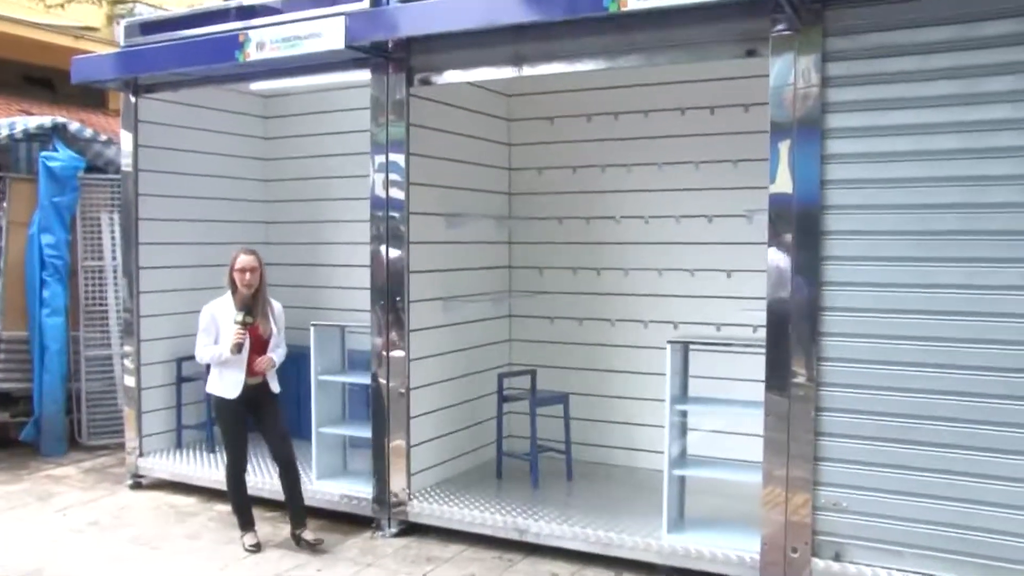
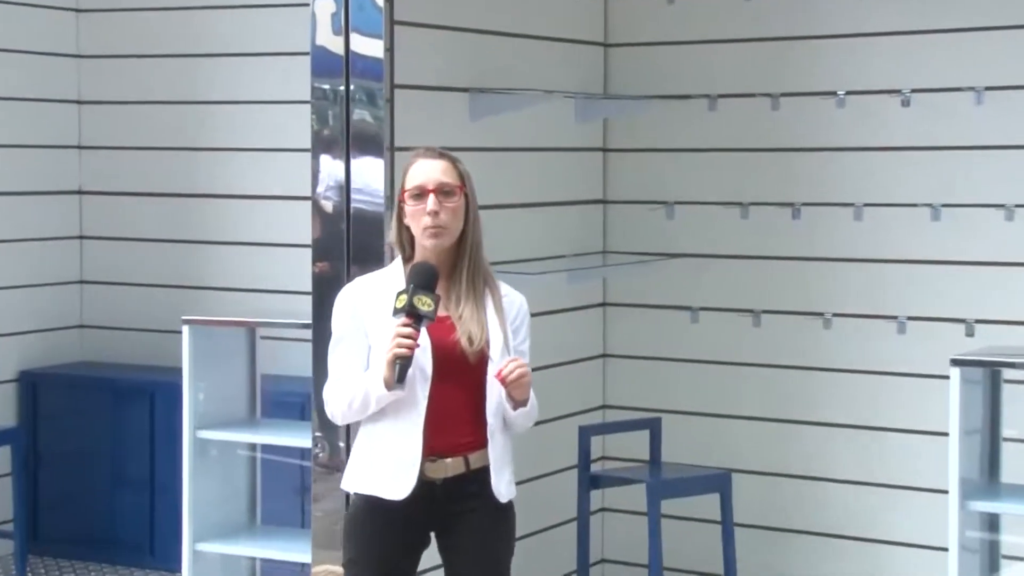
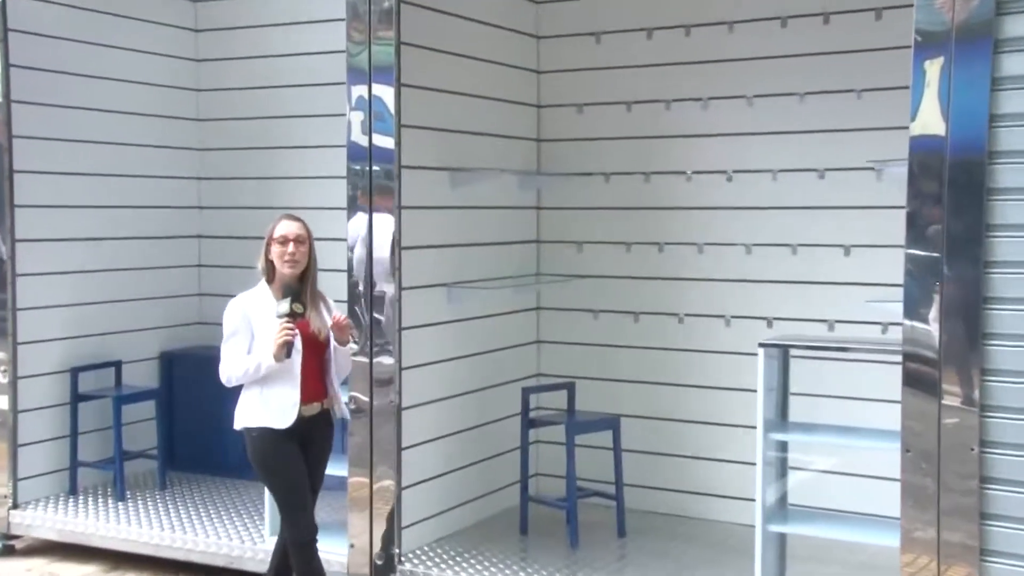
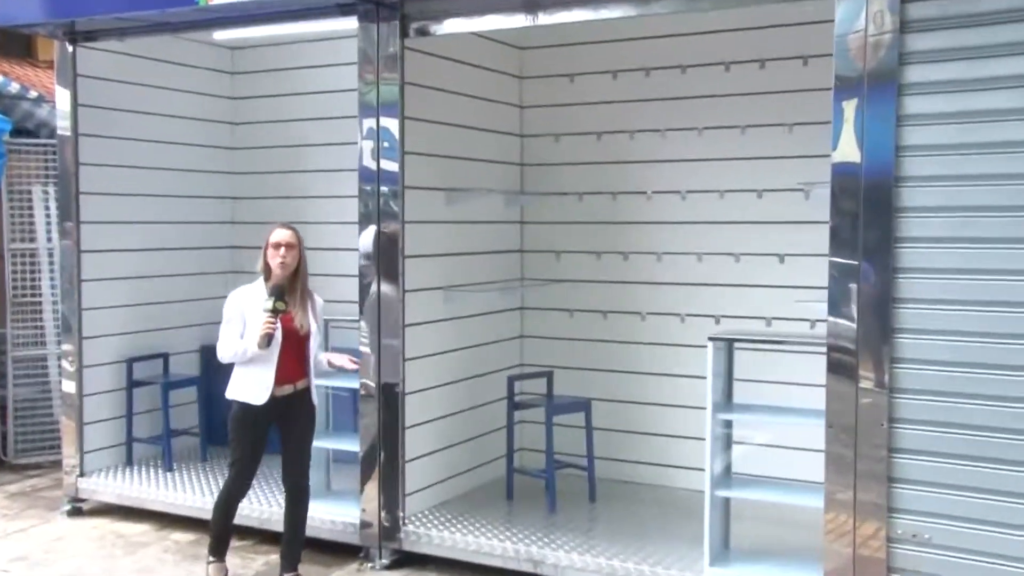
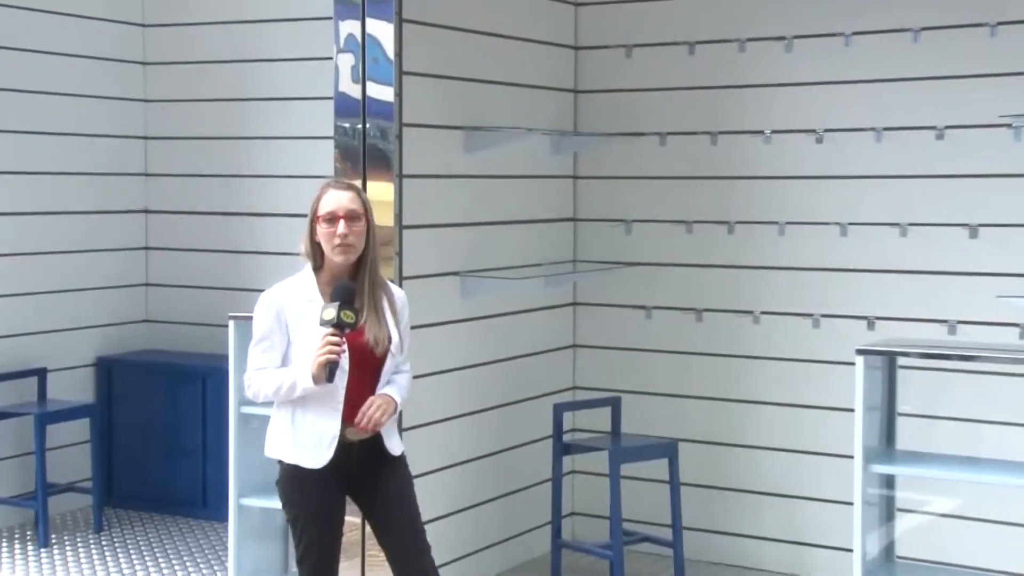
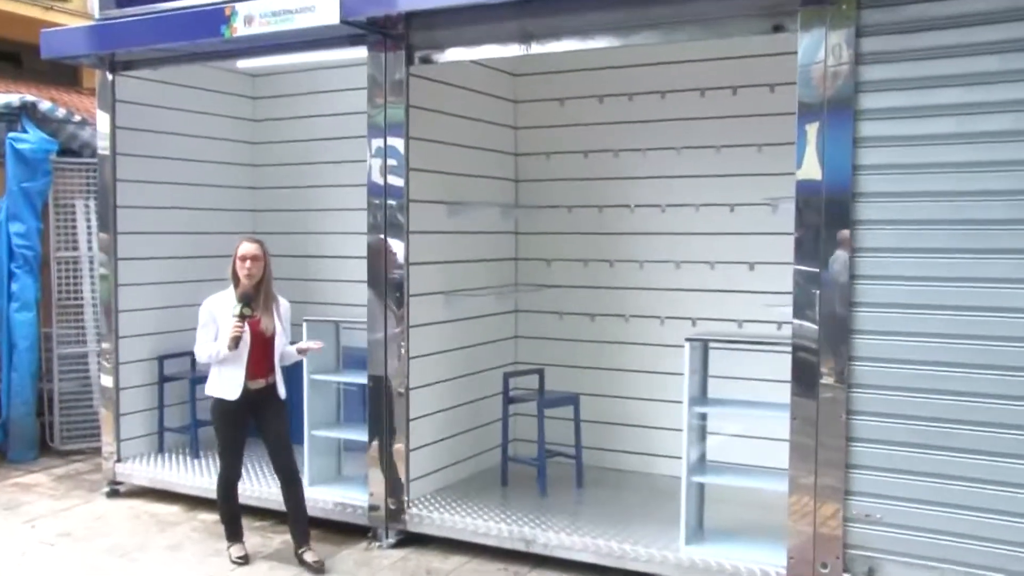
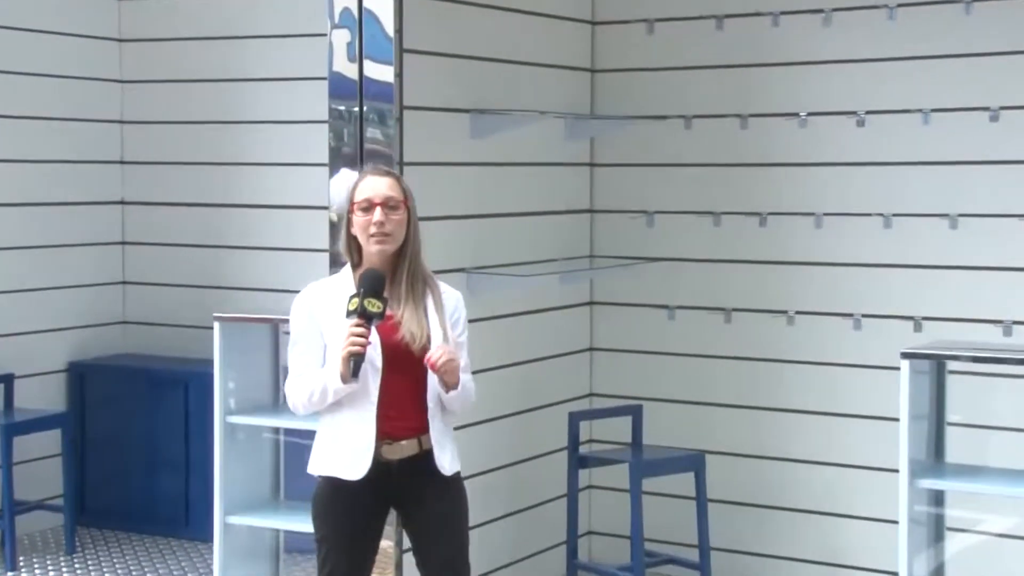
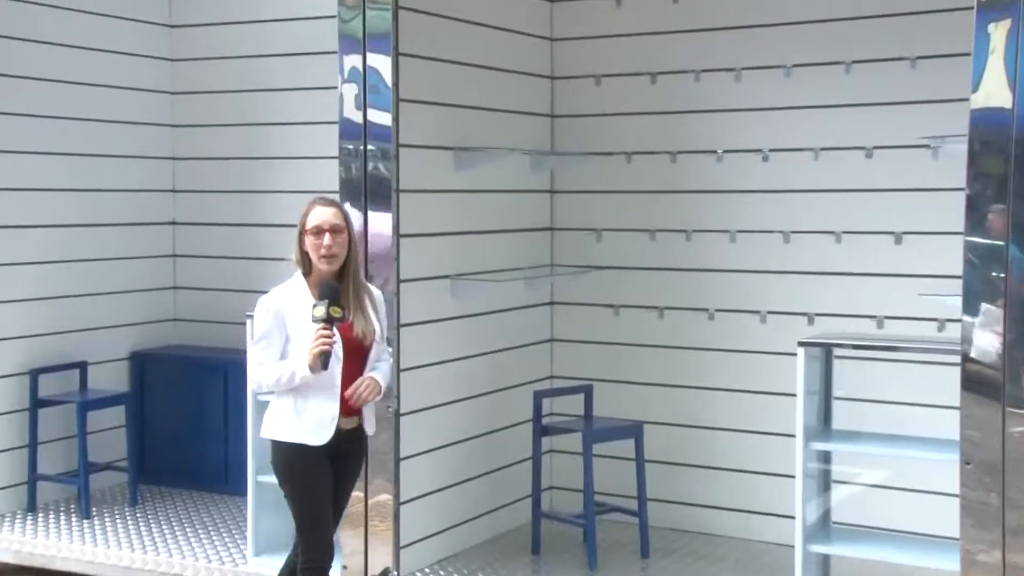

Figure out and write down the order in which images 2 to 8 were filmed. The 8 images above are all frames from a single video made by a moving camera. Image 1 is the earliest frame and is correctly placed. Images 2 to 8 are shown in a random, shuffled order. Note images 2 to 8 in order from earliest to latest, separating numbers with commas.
6, 4, 3, 8, 5, 7, 2
